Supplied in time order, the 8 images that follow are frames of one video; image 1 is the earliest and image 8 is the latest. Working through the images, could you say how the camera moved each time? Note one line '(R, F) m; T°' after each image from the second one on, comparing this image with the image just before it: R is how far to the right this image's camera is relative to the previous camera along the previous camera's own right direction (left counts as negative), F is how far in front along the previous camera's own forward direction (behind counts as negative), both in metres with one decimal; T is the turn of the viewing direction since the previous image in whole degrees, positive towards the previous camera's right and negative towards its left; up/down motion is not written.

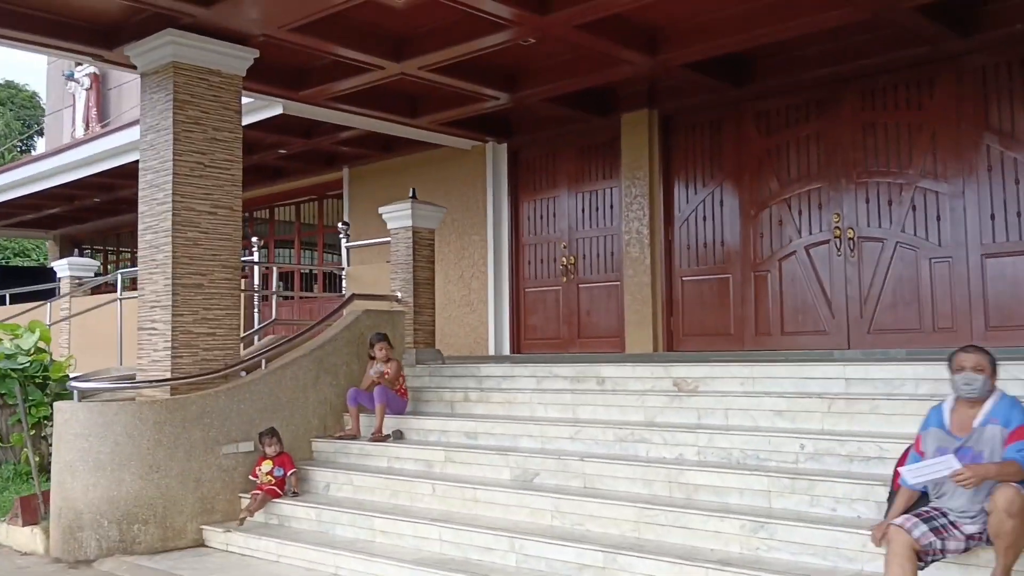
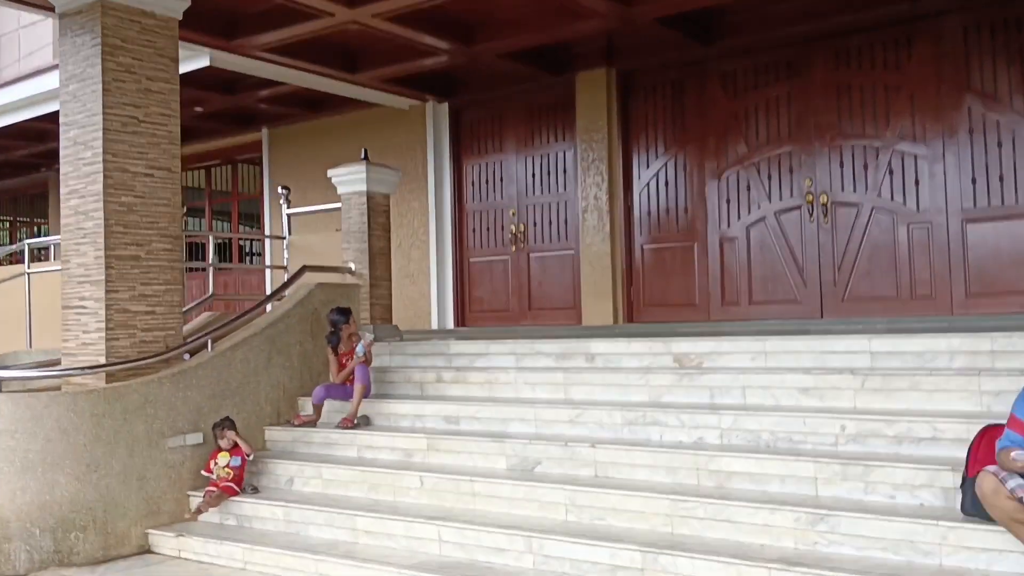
(-0.5, +0.6) m; +7°
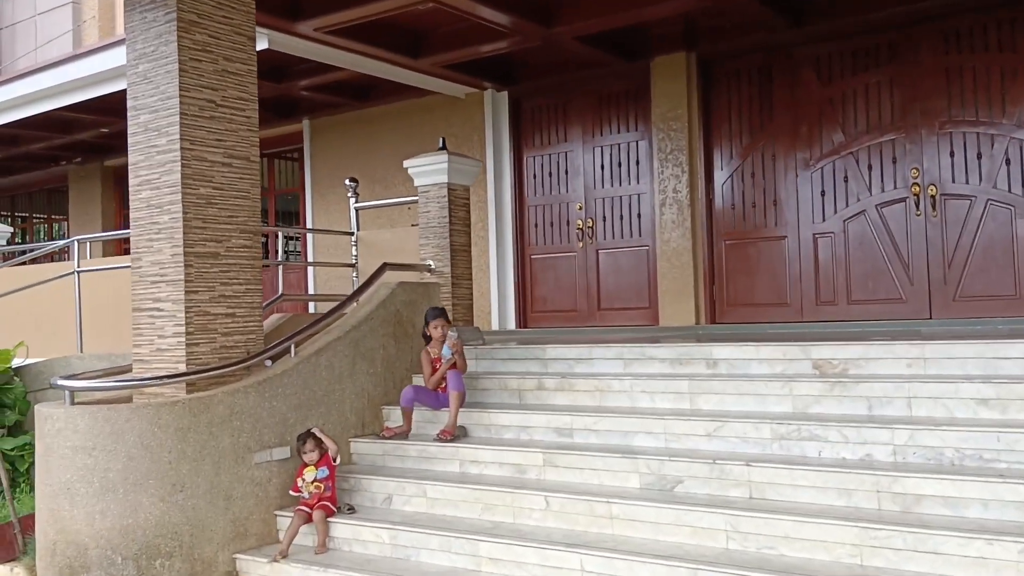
(-0.6, +0.5) m; 0°
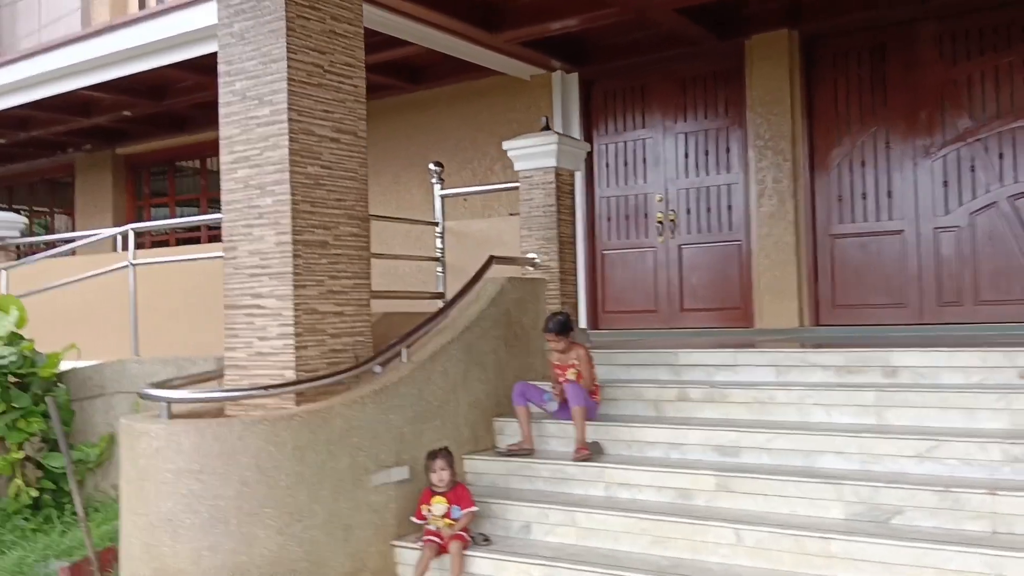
(-0.8, +0.7) m; +2°
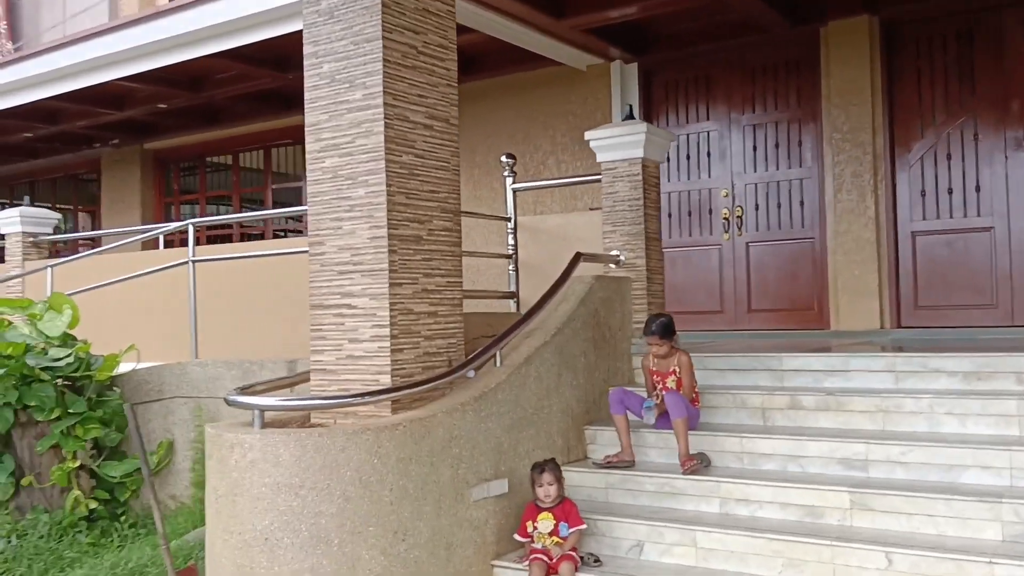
(-0.5, +0.3) m; 0°
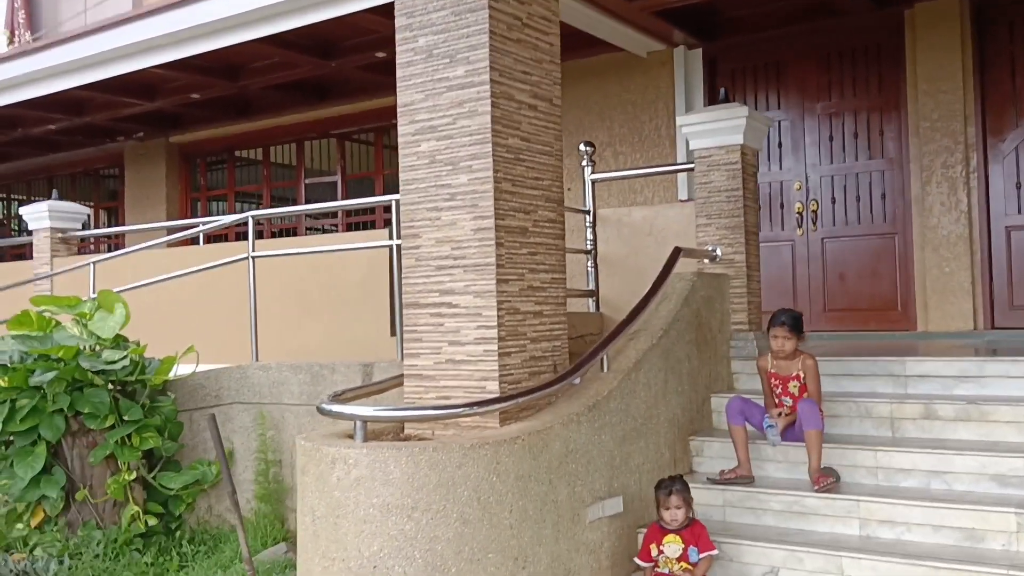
(-0.4, +0.4) m; 0°
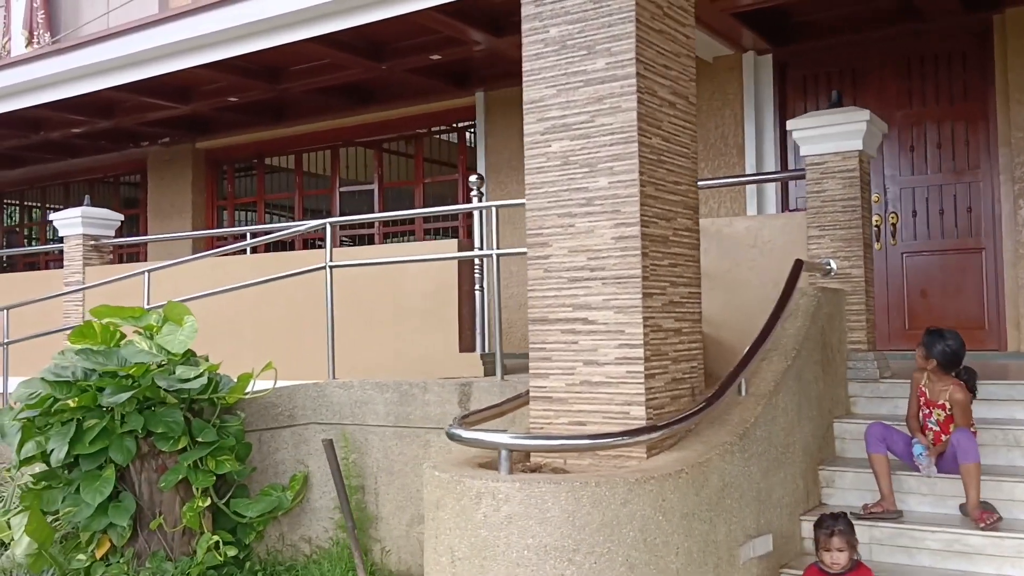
(-0.5, +0.3) m; +1°
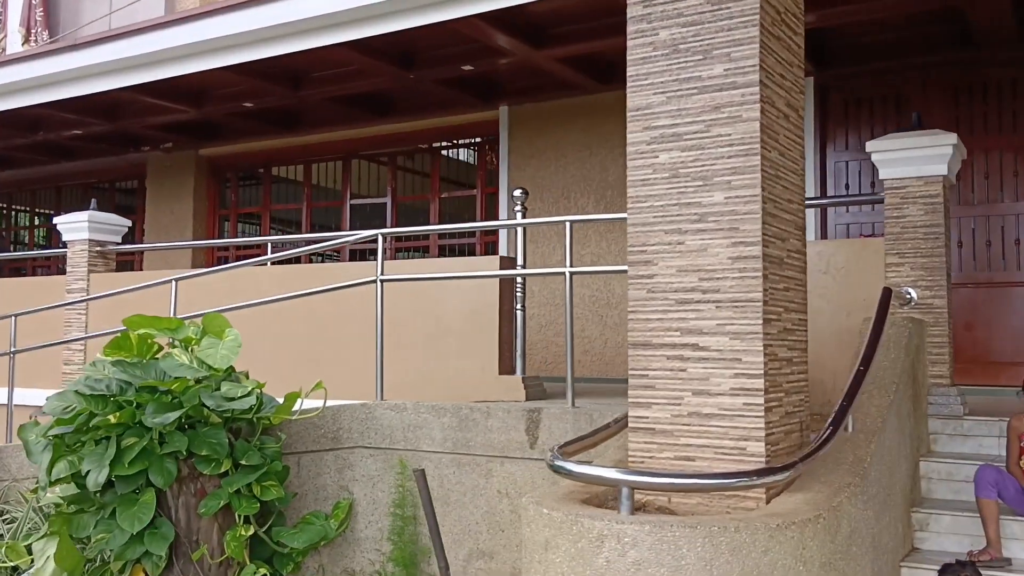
(-0.4, +0.3) m; +2°
